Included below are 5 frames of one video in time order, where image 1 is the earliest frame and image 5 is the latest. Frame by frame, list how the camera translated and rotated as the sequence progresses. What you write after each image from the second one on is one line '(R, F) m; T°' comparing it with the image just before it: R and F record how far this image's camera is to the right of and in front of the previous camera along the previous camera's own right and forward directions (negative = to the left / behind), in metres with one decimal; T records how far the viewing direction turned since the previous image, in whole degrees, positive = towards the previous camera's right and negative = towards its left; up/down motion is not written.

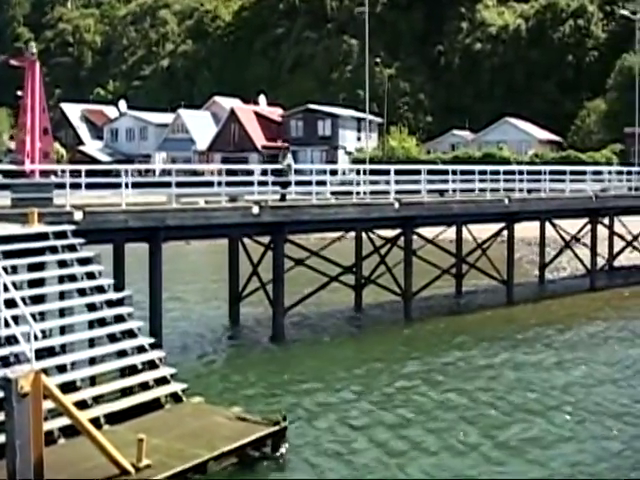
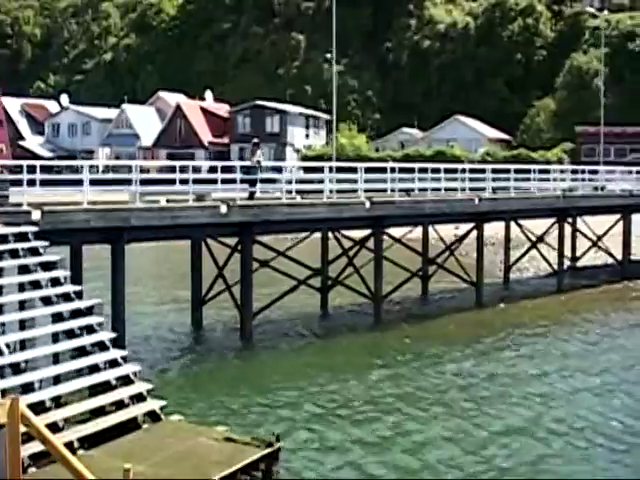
(-0.5, +0.9) m; +3°
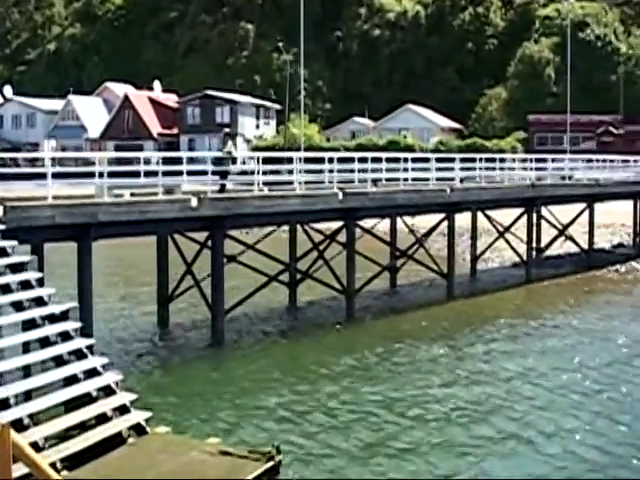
(-0.5, +0.7) m; +3°
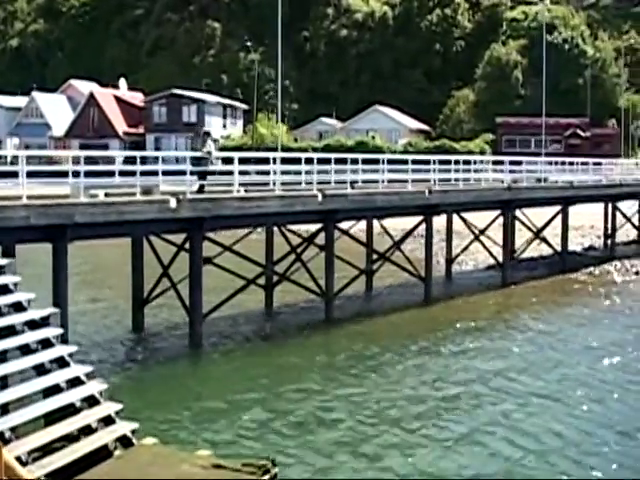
(-0.3, +0.4) m; +2°
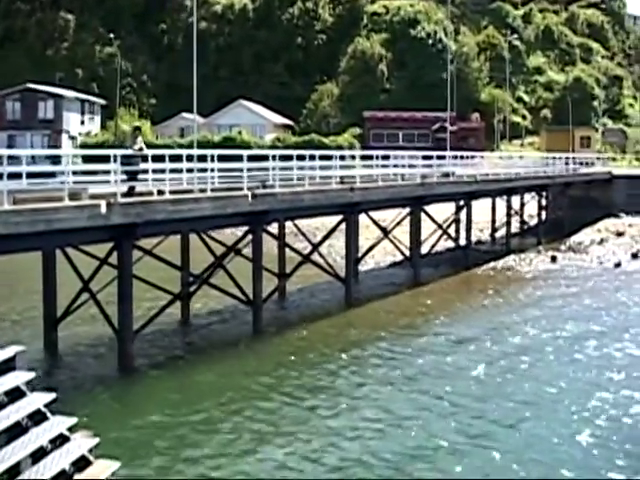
(-1.4, +1.4) m; +9°
